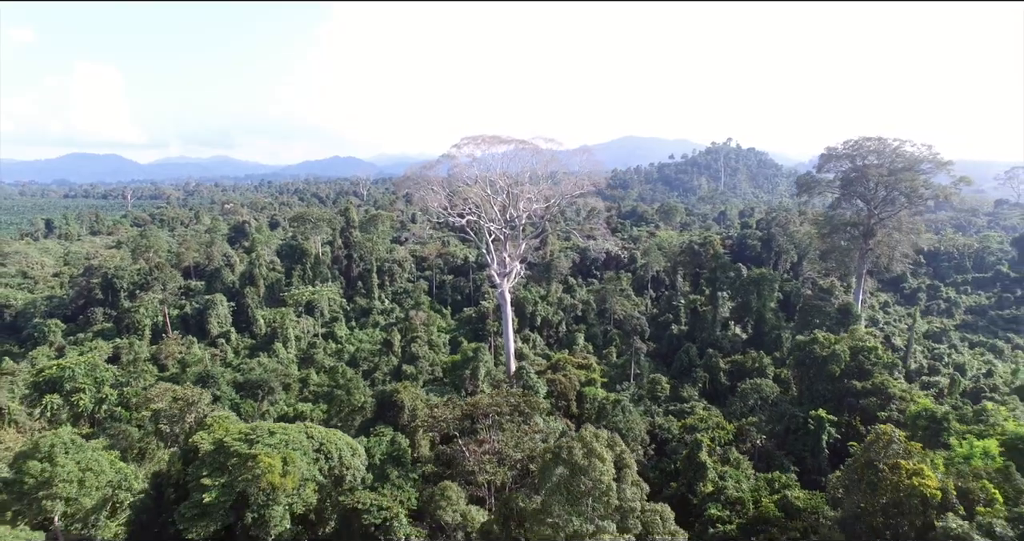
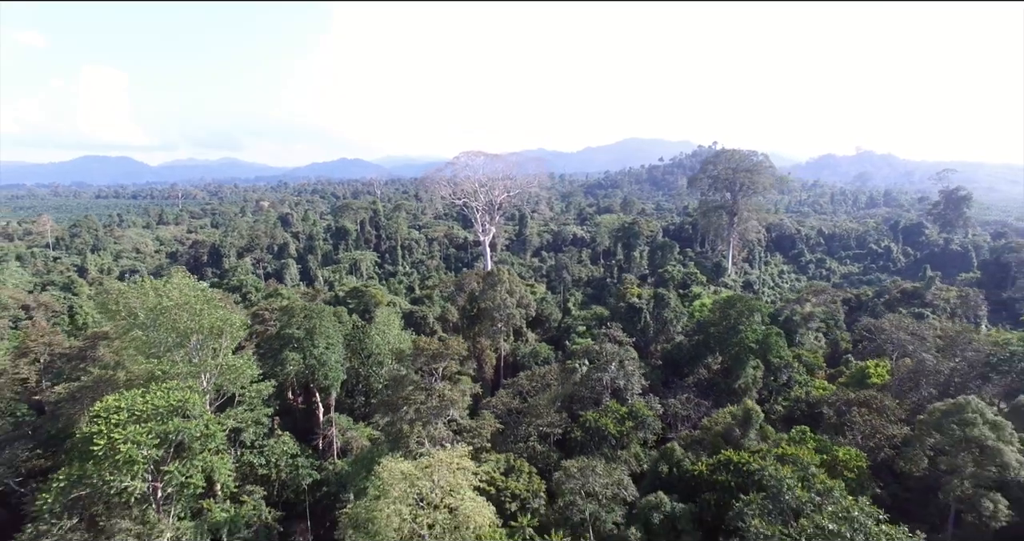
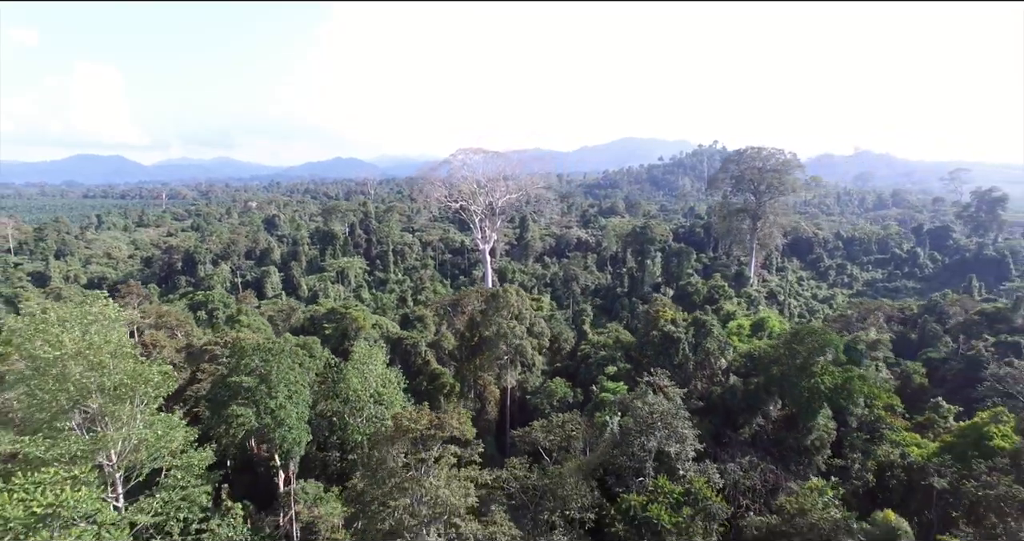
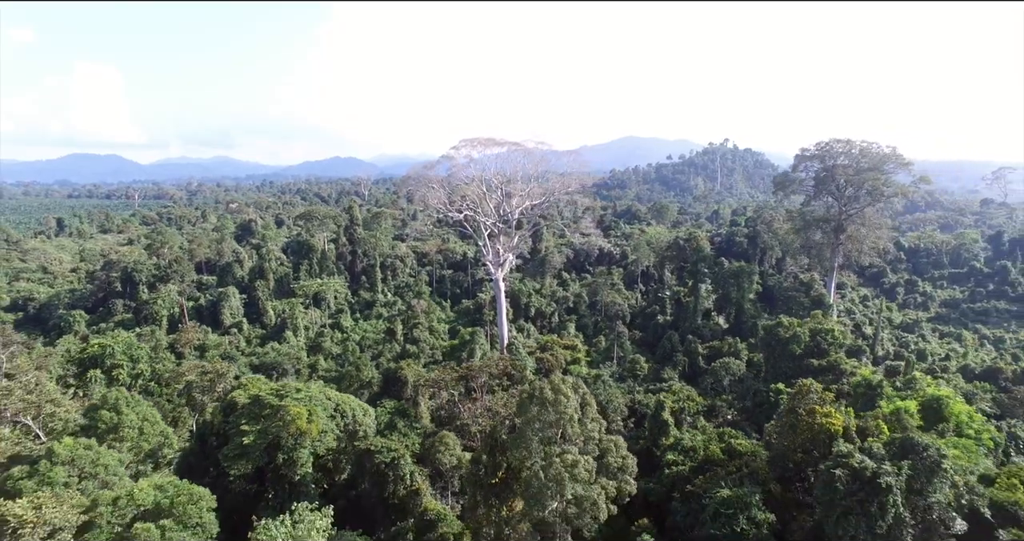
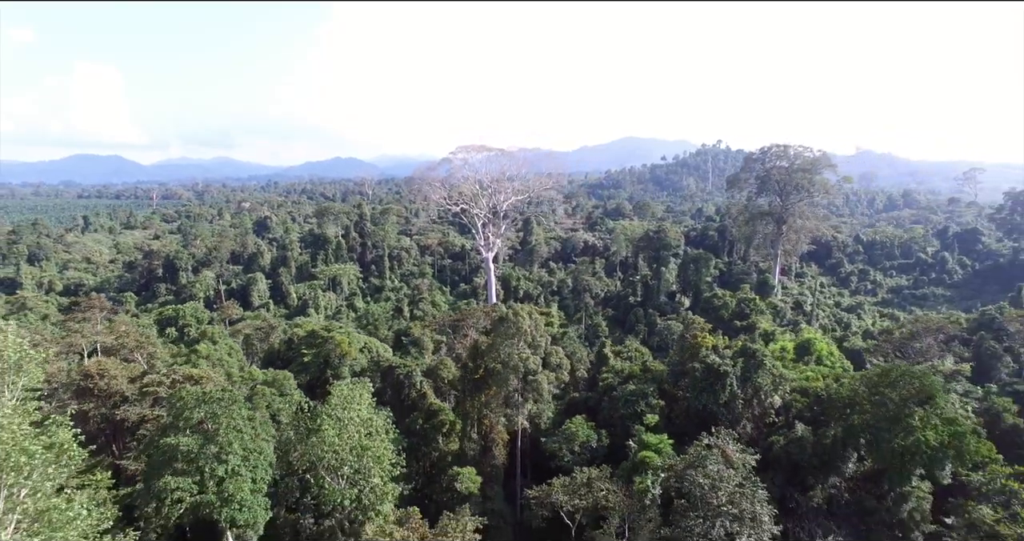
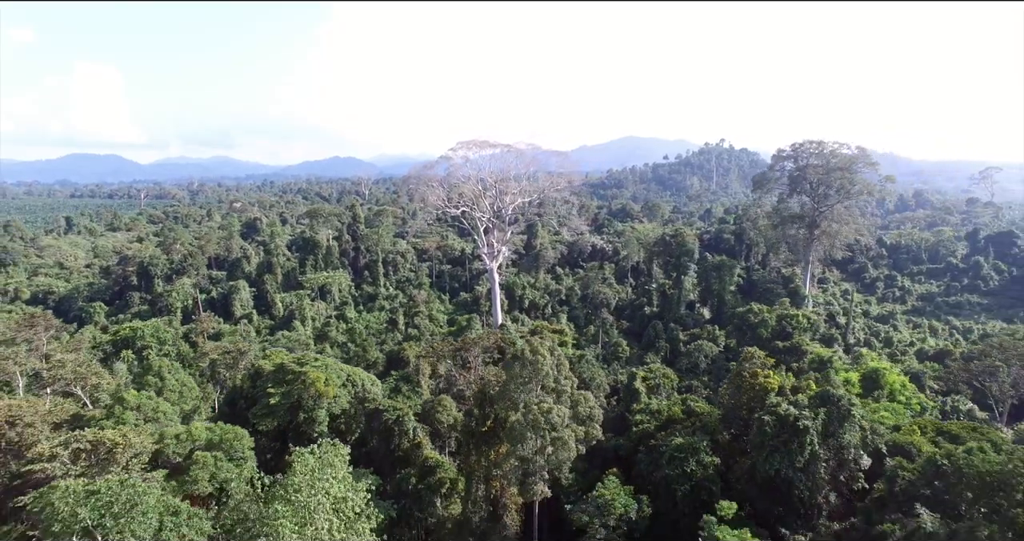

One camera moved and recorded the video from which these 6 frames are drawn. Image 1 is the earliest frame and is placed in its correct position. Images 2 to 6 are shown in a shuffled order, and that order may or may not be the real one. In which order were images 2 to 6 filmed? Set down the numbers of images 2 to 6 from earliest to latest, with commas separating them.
4, 6, 5, 3, 2
